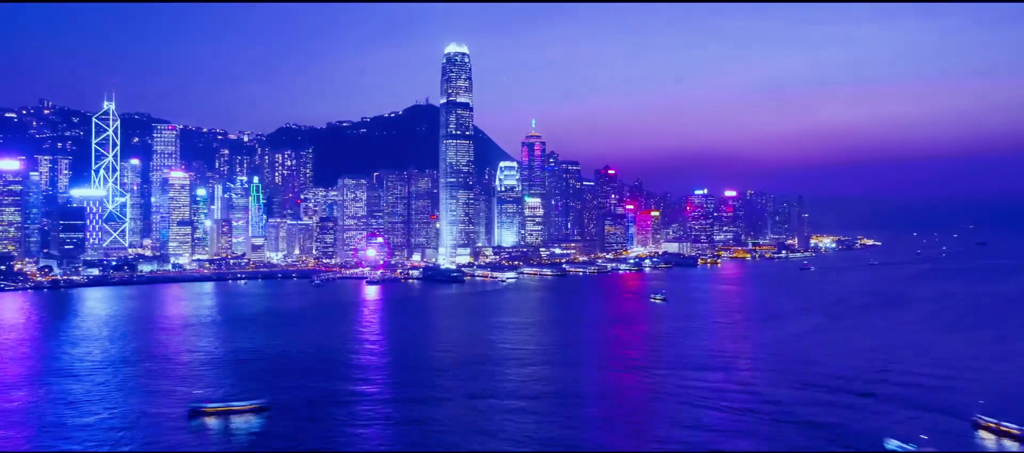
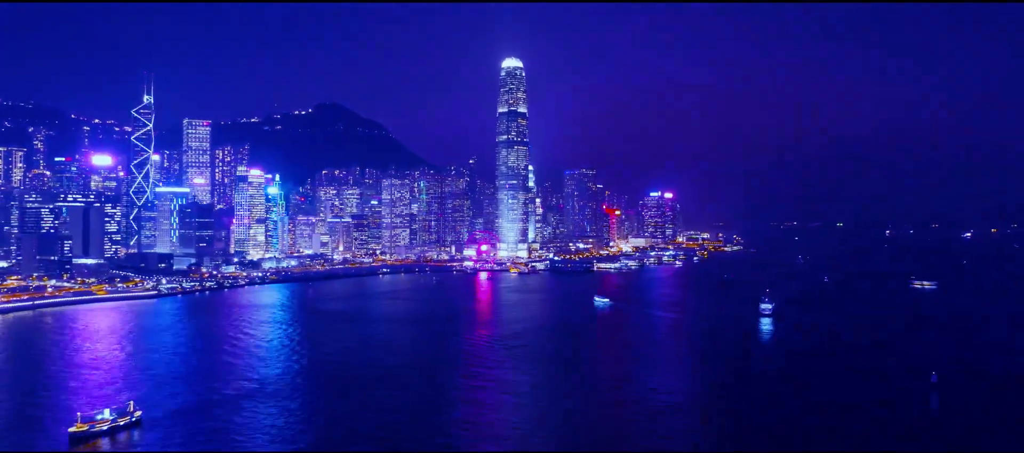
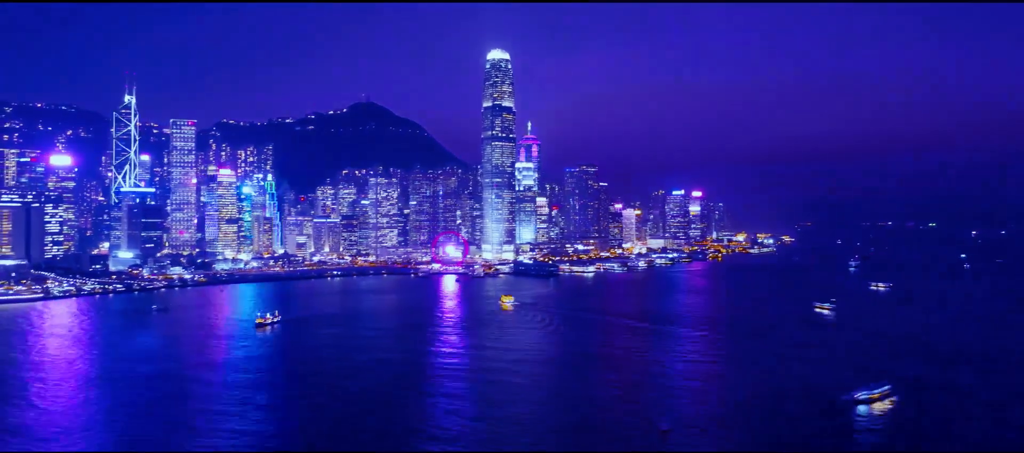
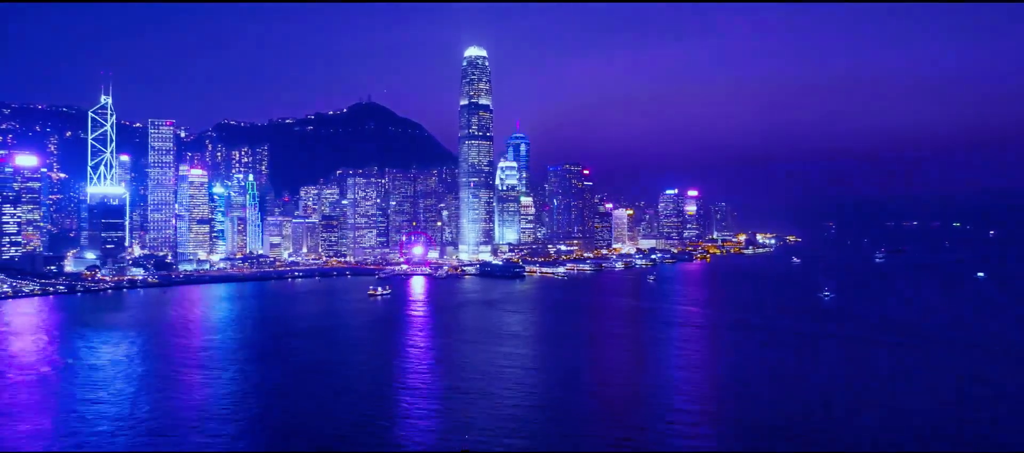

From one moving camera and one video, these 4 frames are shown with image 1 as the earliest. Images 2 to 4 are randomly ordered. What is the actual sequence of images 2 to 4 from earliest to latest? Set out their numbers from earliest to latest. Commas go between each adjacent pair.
4, 3, 2
